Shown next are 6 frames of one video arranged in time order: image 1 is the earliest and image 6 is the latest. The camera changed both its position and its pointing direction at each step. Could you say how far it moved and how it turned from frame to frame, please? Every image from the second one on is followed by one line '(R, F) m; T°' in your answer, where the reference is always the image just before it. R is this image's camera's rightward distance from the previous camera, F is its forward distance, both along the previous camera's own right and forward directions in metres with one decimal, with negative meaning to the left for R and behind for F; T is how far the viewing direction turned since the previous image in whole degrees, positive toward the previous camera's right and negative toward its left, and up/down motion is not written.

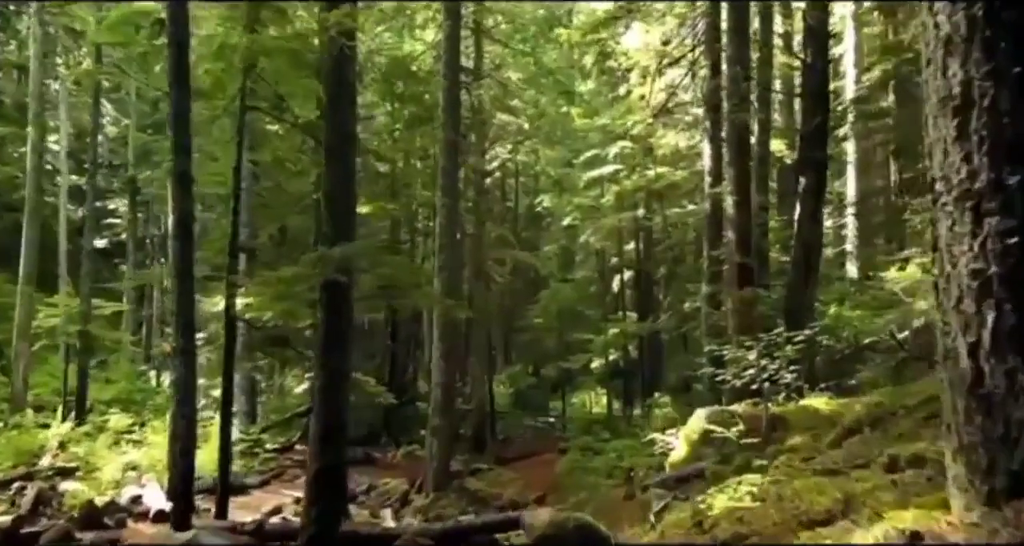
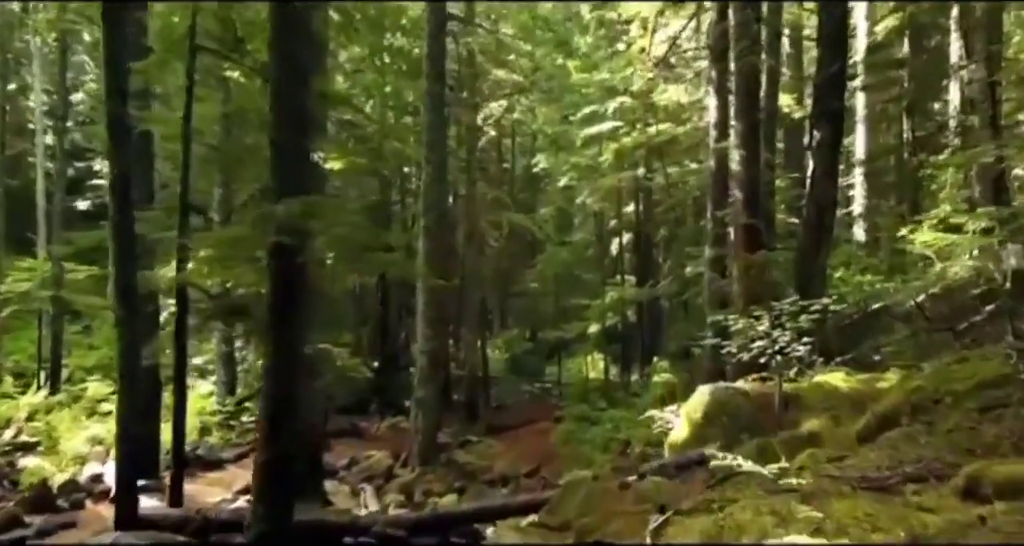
(+0.2, +0.9) m; 0°
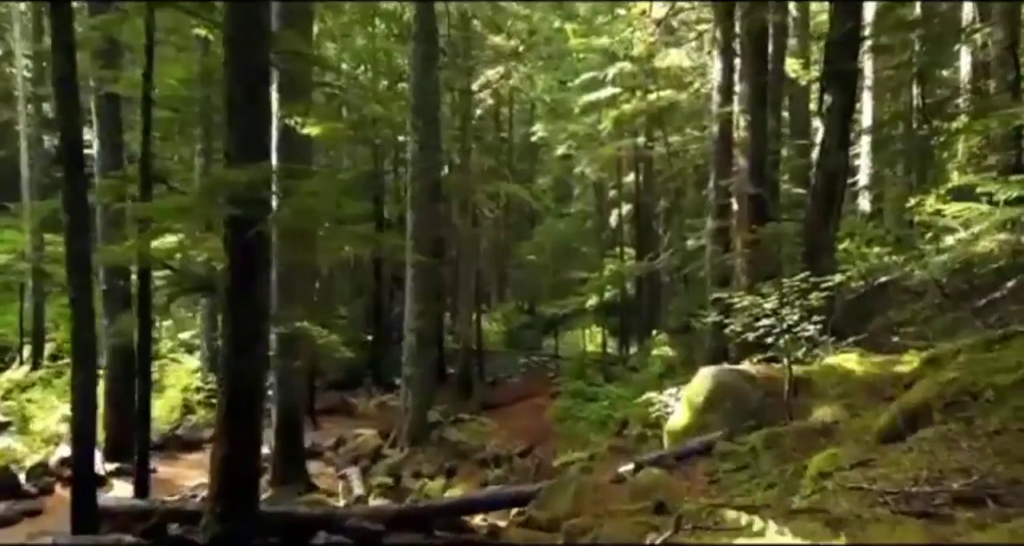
(+0.1, +0.6) m; 0°
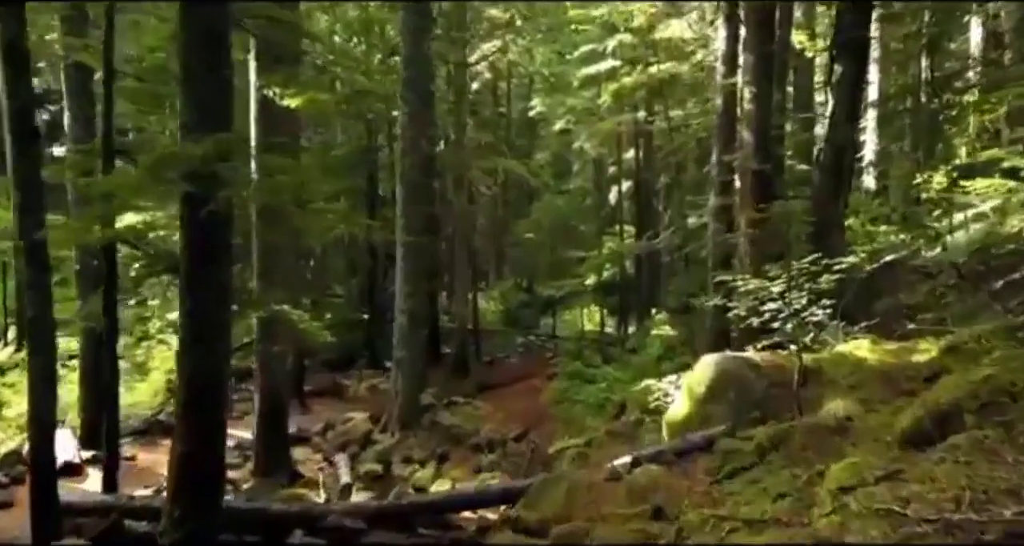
(+0.1, +0.5) m; 0°
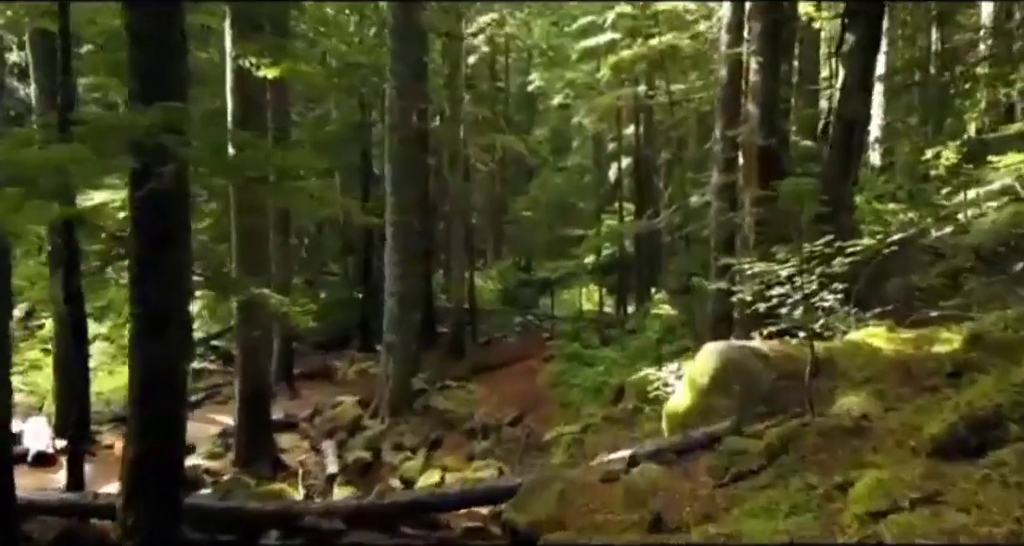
(+0.1, +0.5) m; 0°
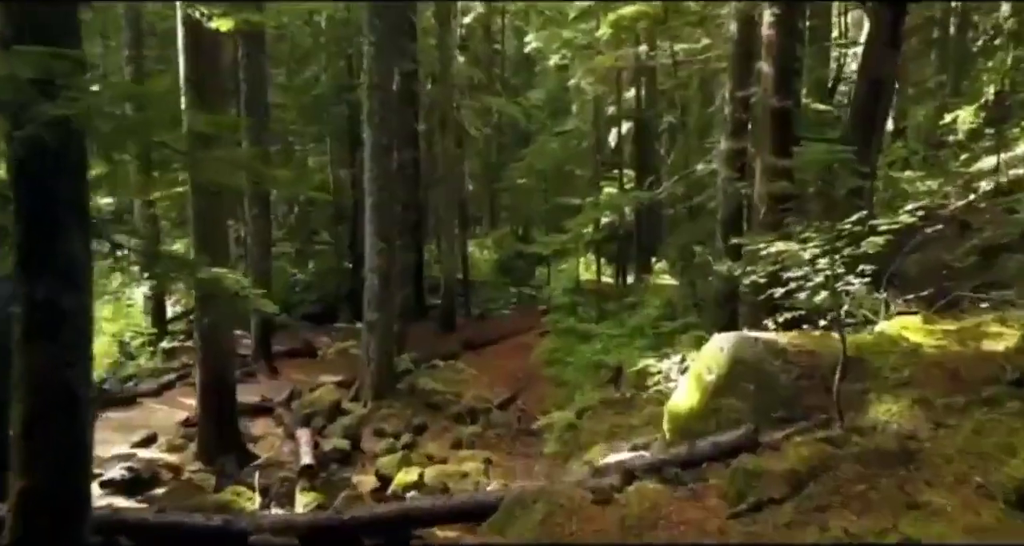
(+0.1, +0.9) m; 0°
